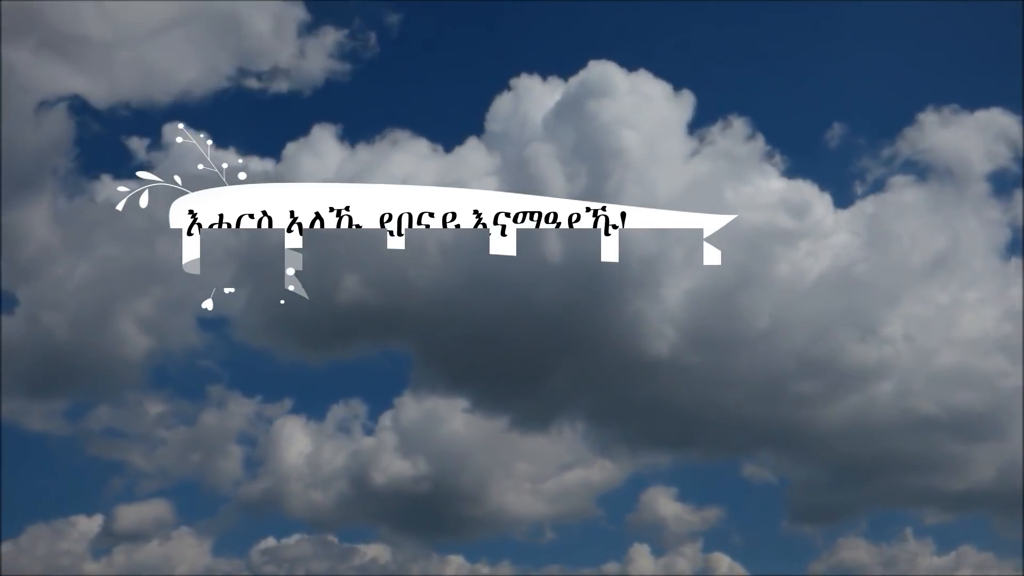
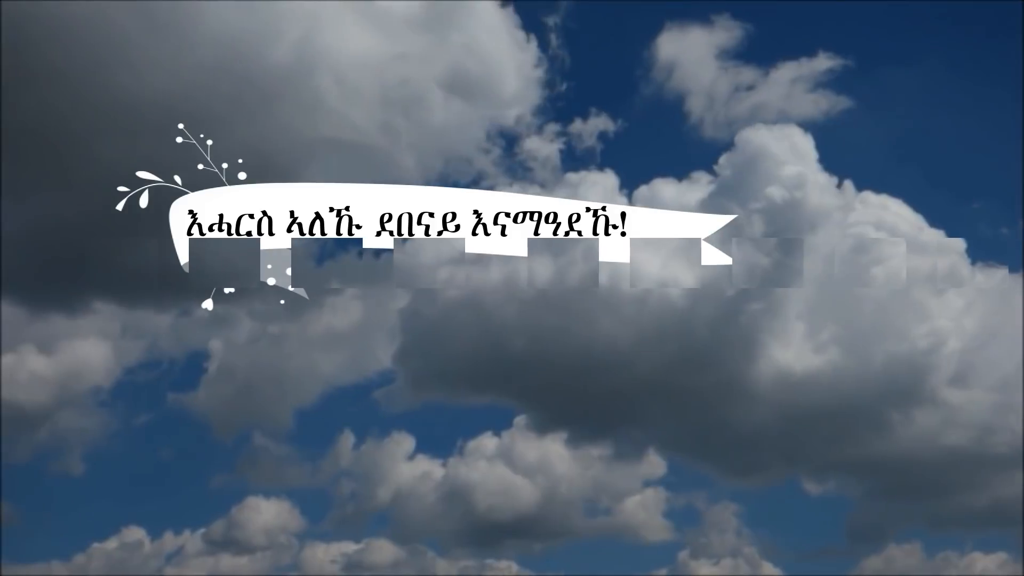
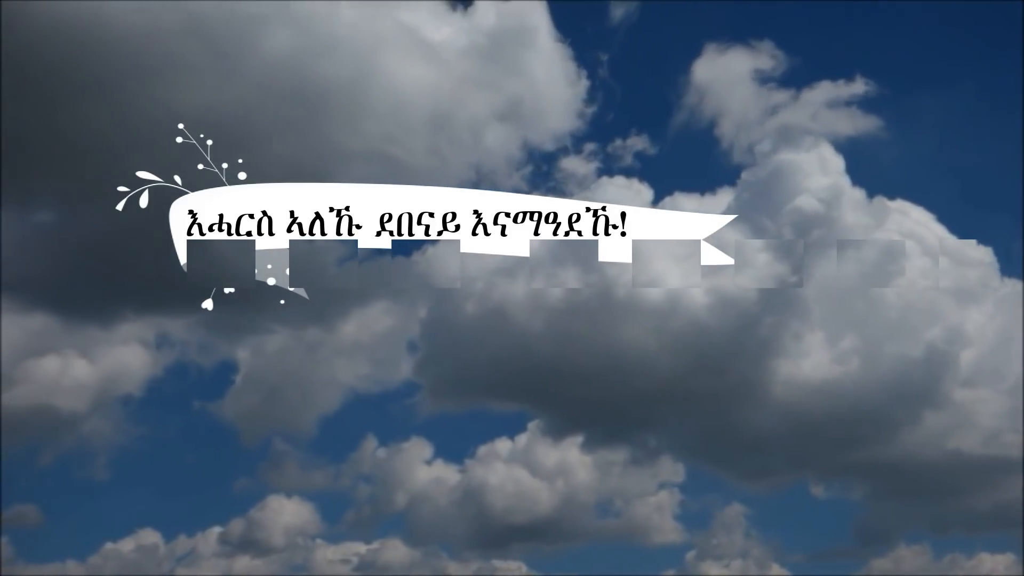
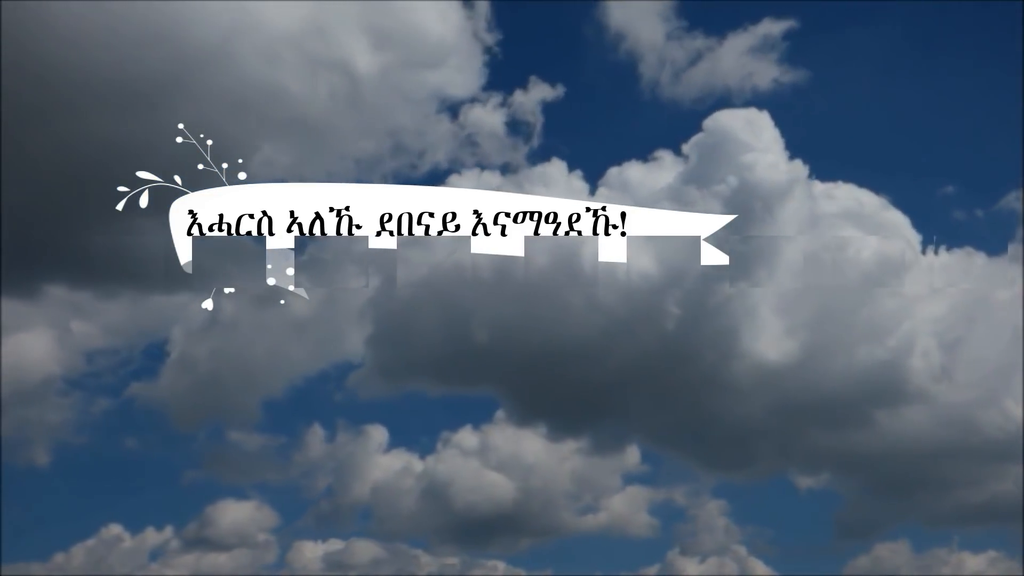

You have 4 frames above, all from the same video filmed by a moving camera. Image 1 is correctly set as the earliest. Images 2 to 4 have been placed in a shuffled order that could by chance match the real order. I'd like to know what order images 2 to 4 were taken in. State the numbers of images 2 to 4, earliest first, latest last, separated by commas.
4, 2, 3
